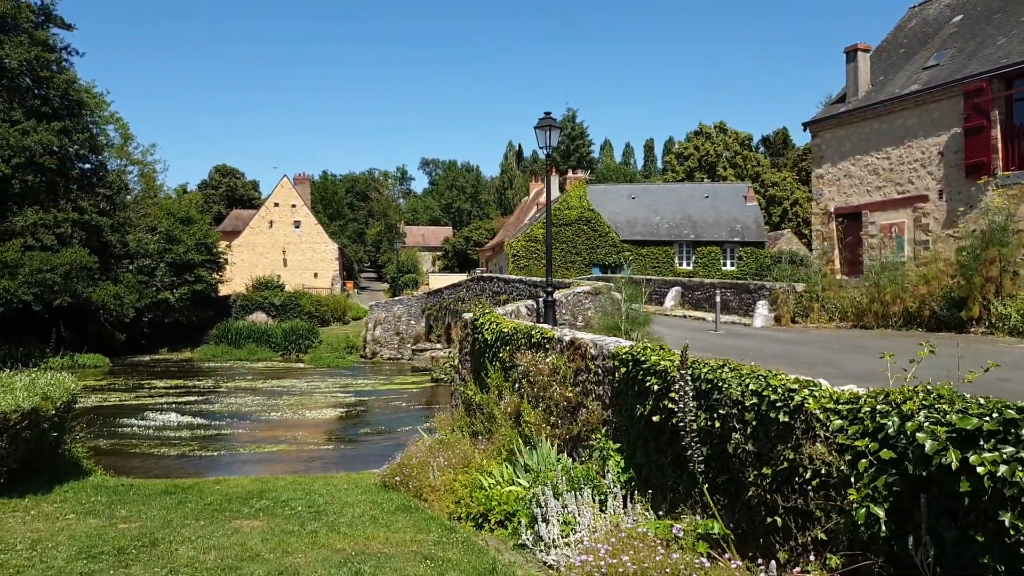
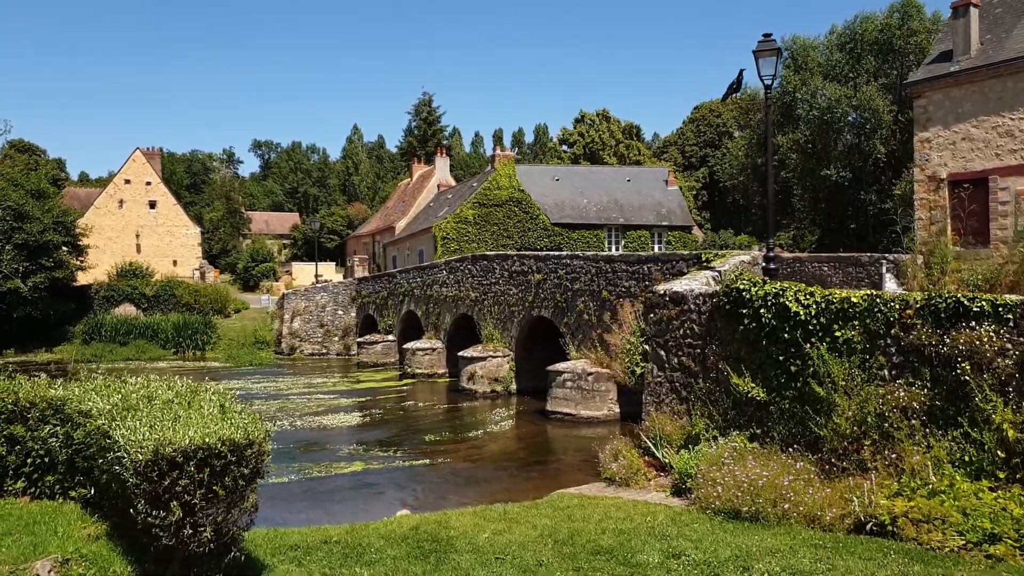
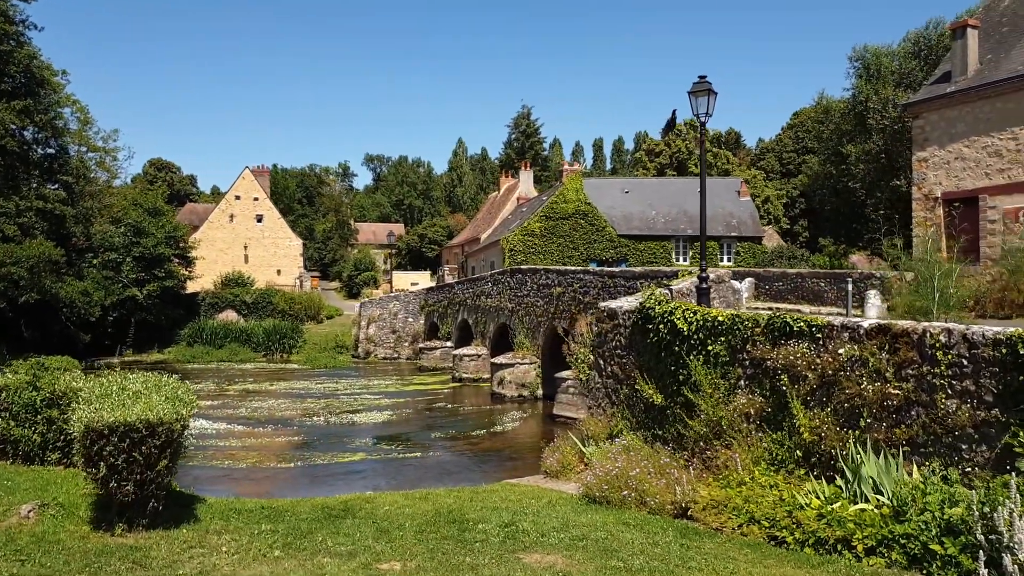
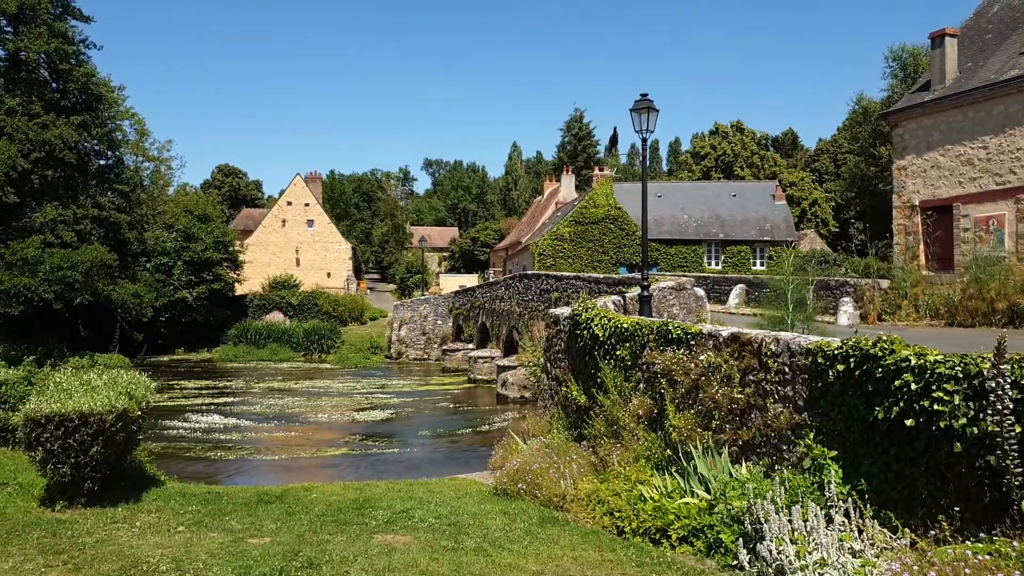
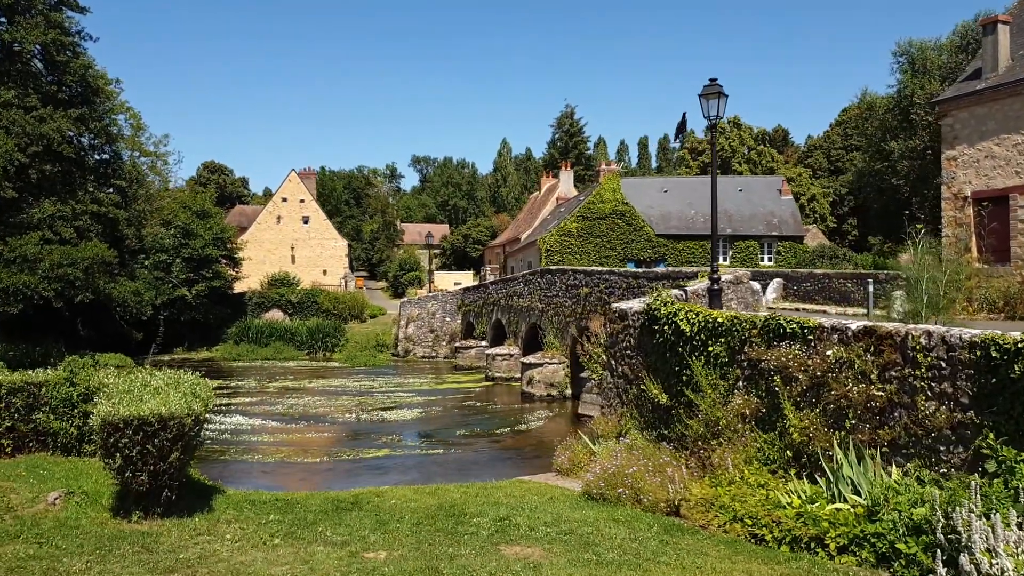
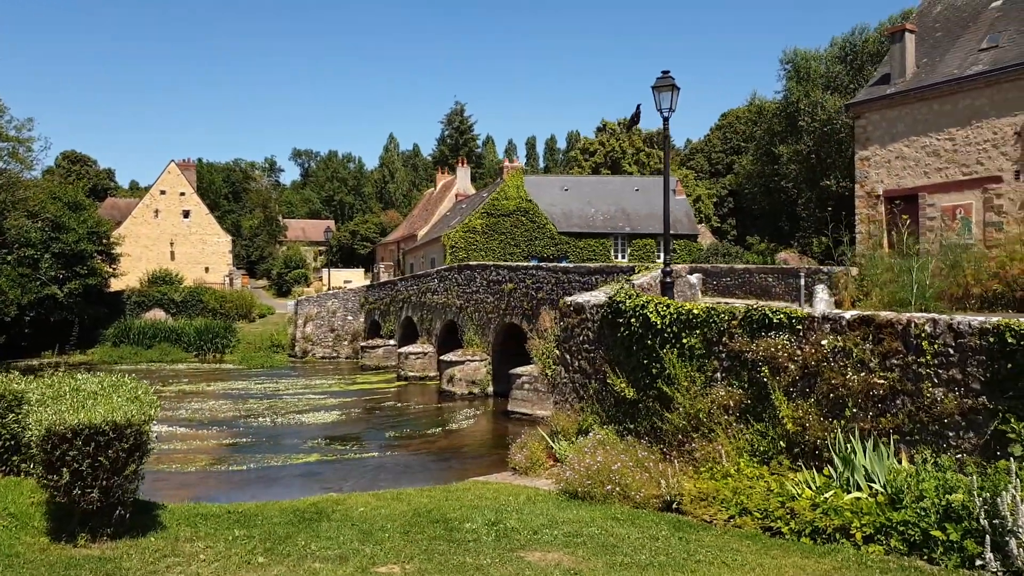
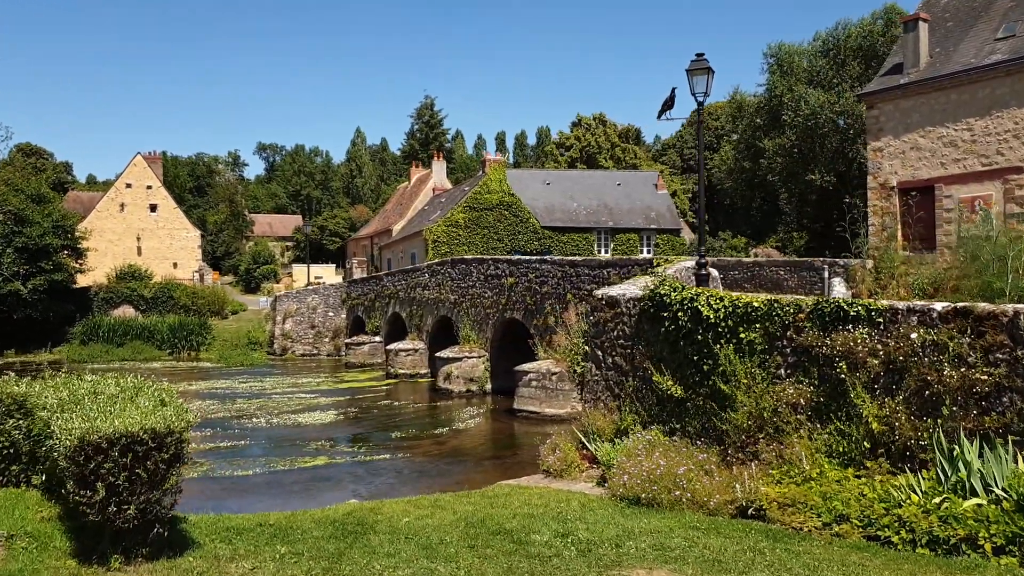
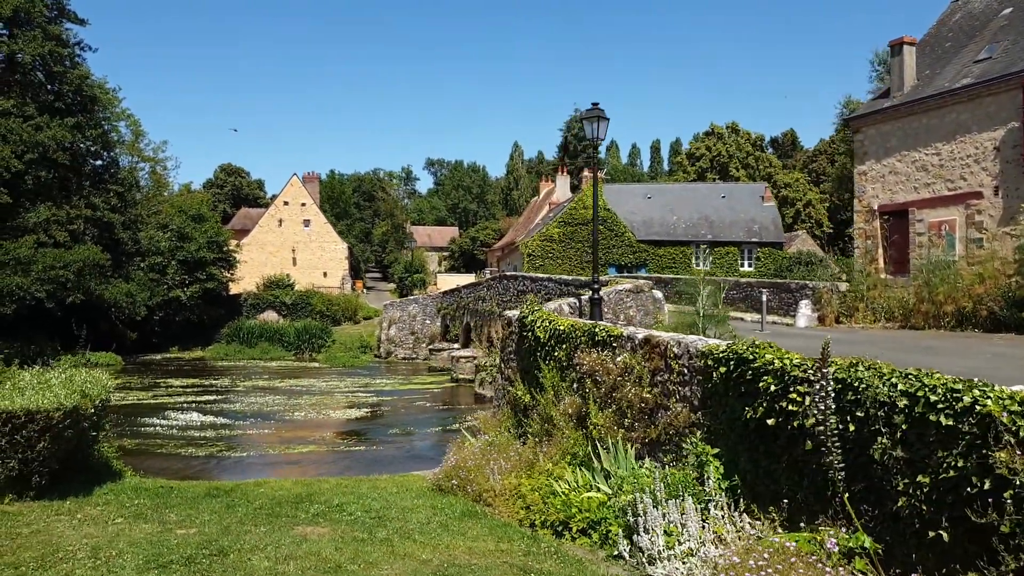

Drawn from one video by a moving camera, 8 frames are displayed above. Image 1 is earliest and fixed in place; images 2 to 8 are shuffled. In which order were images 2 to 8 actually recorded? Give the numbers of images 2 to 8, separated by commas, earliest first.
8, 4, 5, 3, 6, 7, 2
